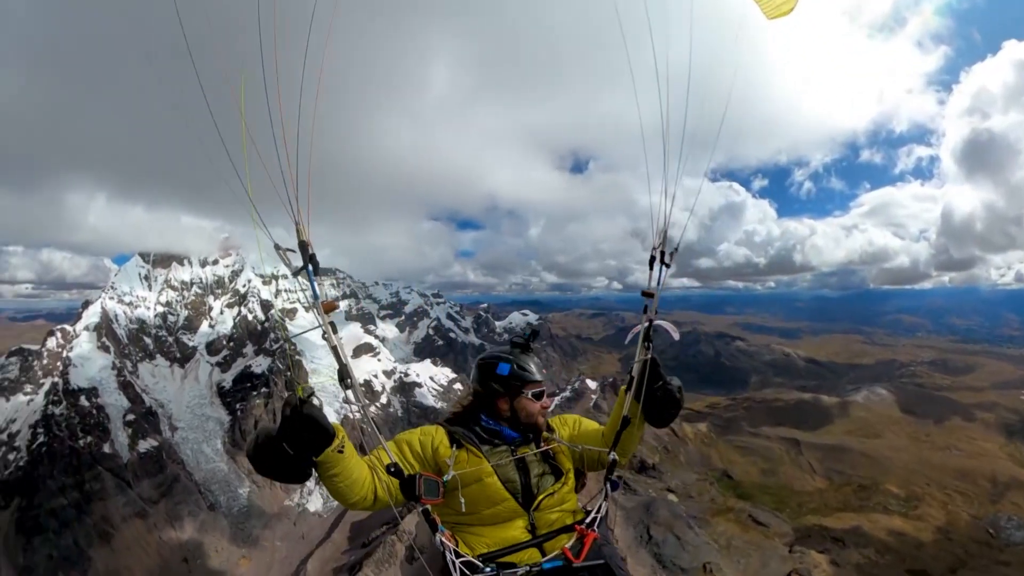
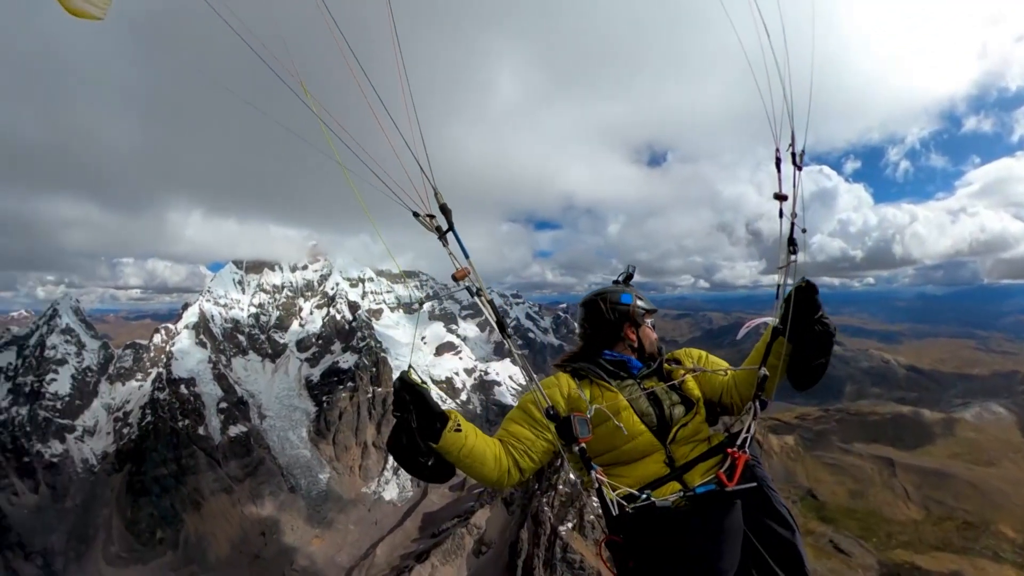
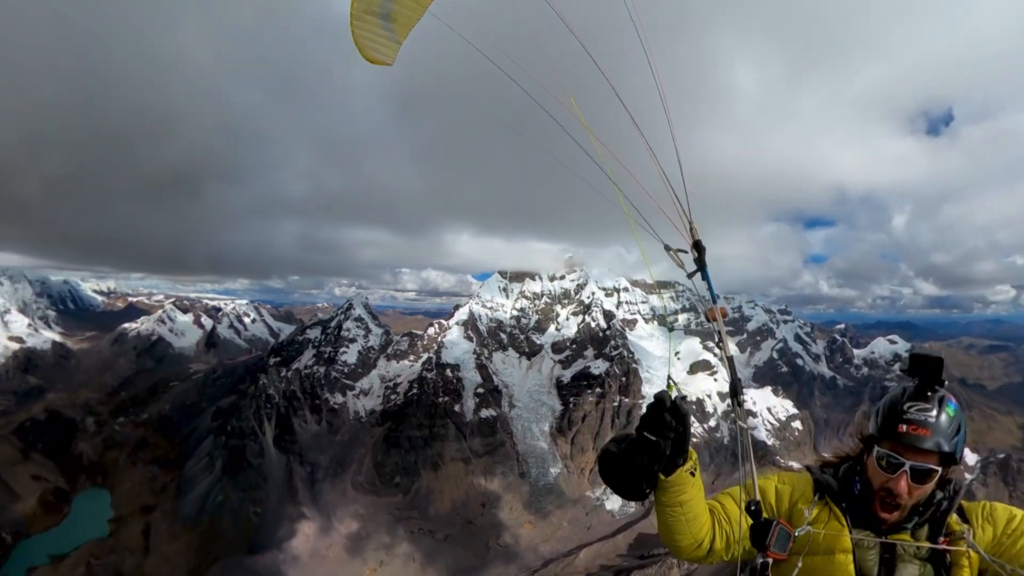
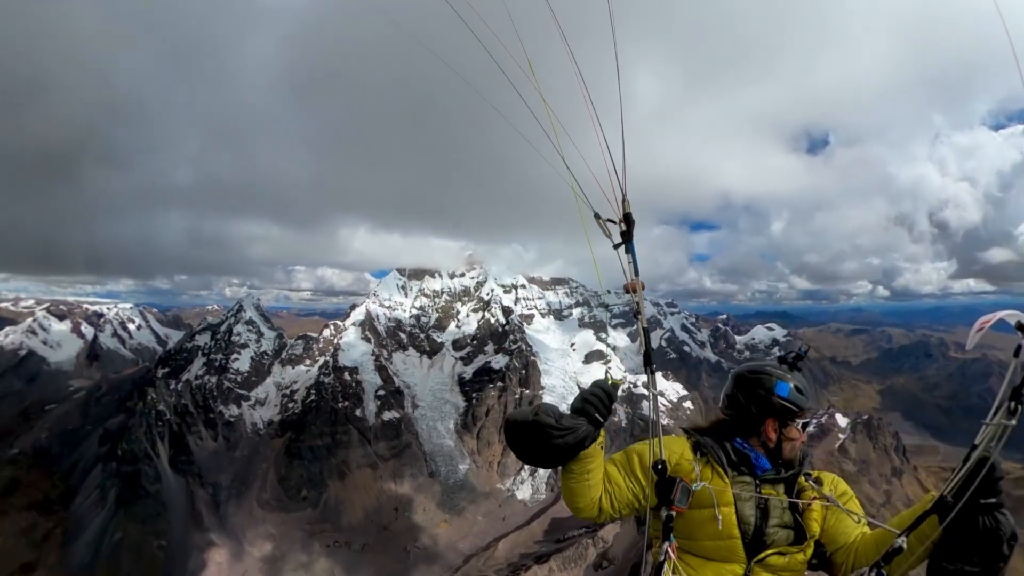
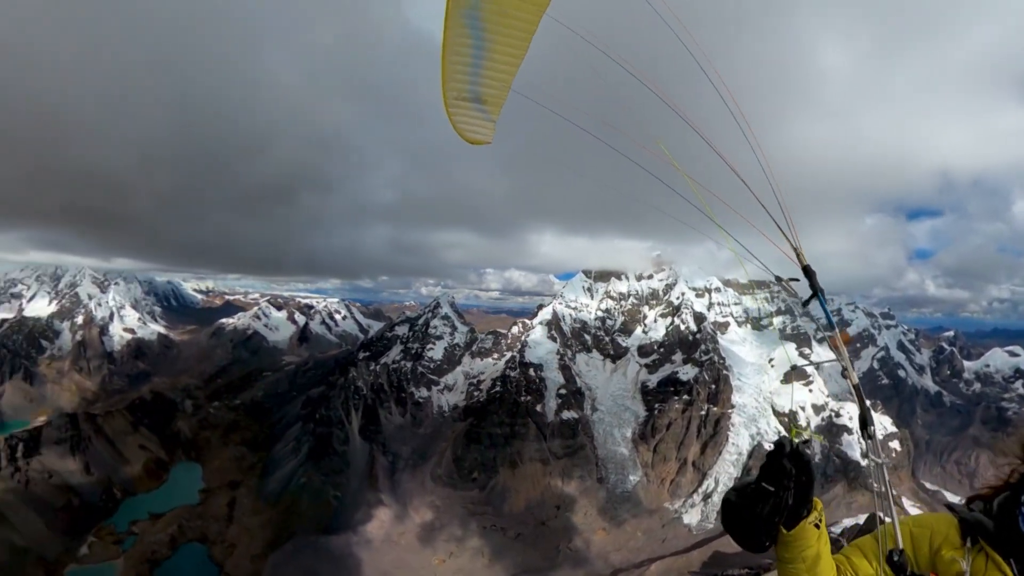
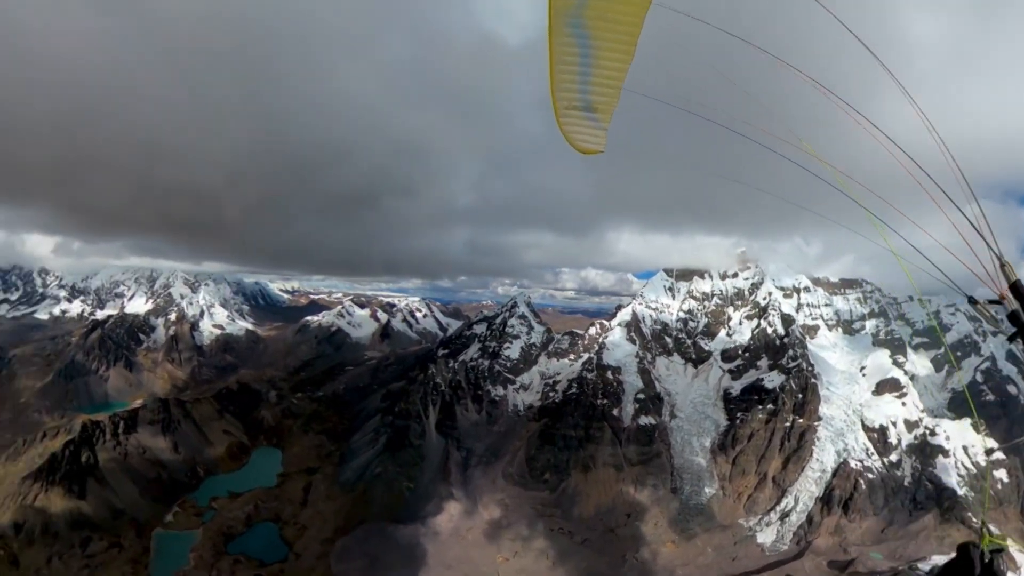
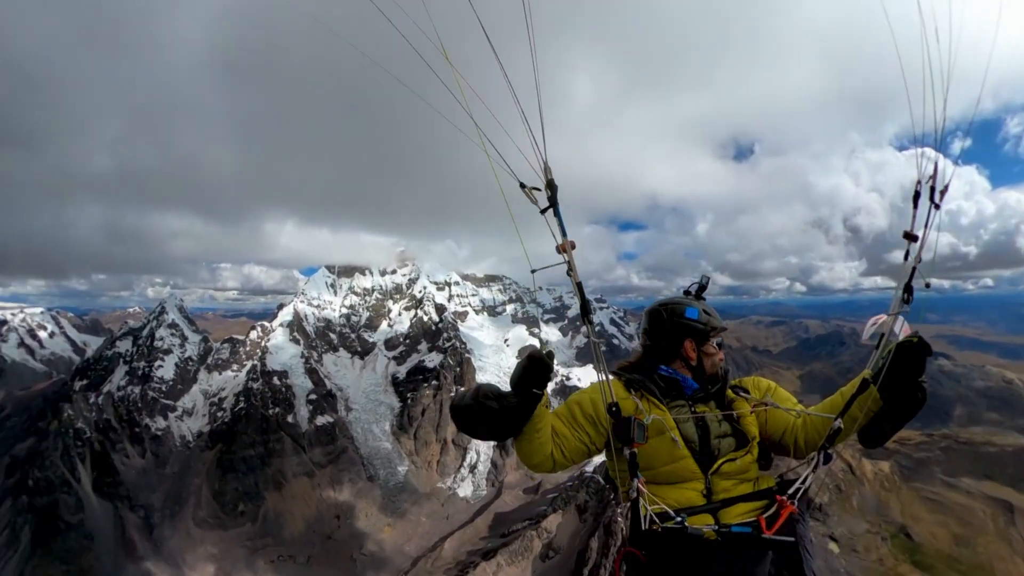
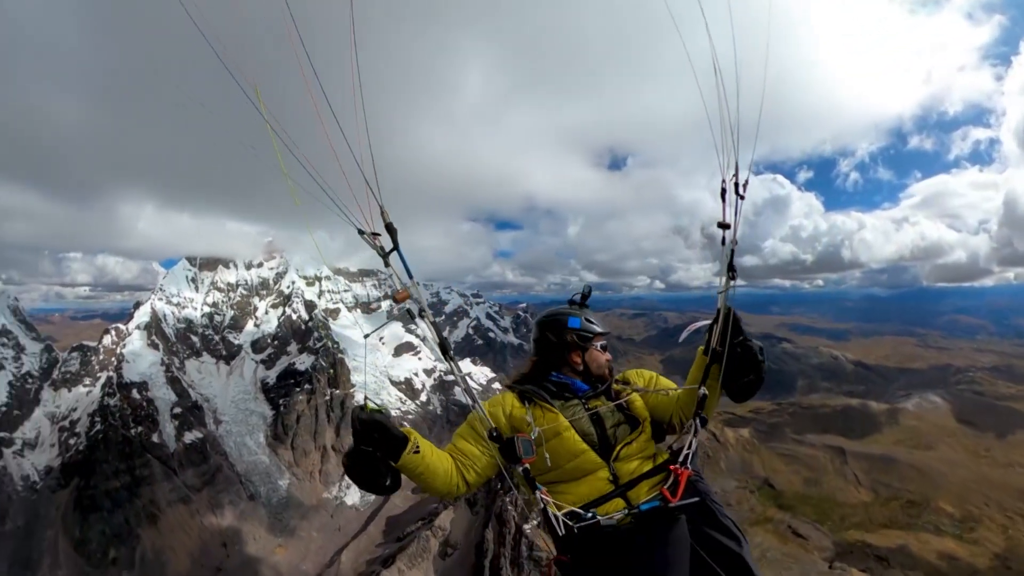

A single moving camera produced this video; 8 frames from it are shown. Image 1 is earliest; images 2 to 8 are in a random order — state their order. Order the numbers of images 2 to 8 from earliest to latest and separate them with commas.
8, 2, 7, 4, 3, 5, 6
